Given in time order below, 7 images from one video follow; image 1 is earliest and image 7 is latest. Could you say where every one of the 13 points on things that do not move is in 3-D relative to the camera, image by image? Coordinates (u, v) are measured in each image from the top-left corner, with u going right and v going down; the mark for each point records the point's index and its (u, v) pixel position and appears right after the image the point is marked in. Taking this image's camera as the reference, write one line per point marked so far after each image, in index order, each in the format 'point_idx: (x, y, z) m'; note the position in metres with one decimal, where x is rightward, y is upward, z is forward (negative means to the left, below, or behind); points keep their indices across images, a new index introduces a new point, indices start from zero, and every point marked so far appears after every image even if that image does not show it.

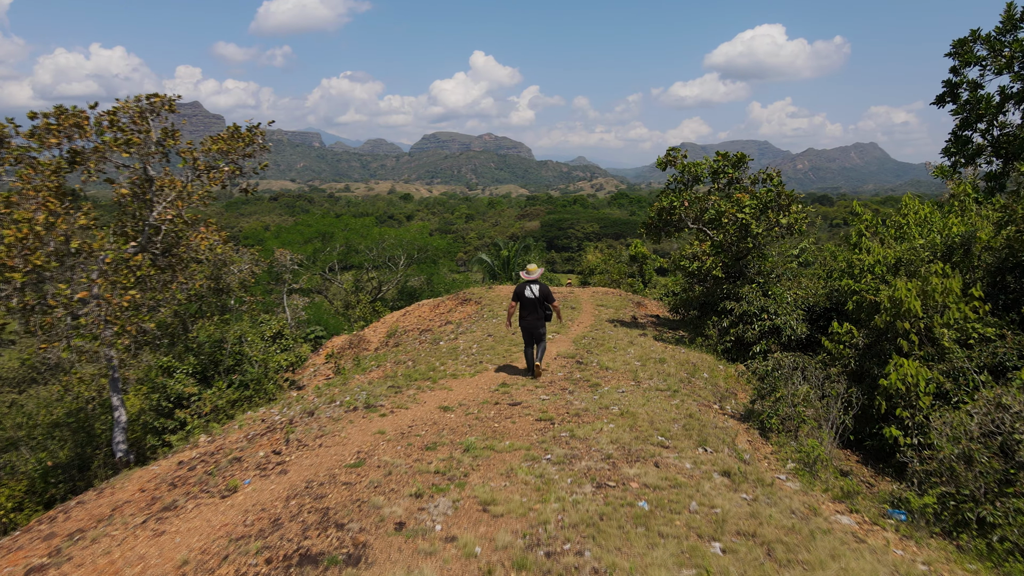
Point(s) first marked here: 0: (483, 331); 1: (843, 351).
0: (-0.4, -0.6, +9.5) m
1: (+2.9, -0.6, +6.5) m
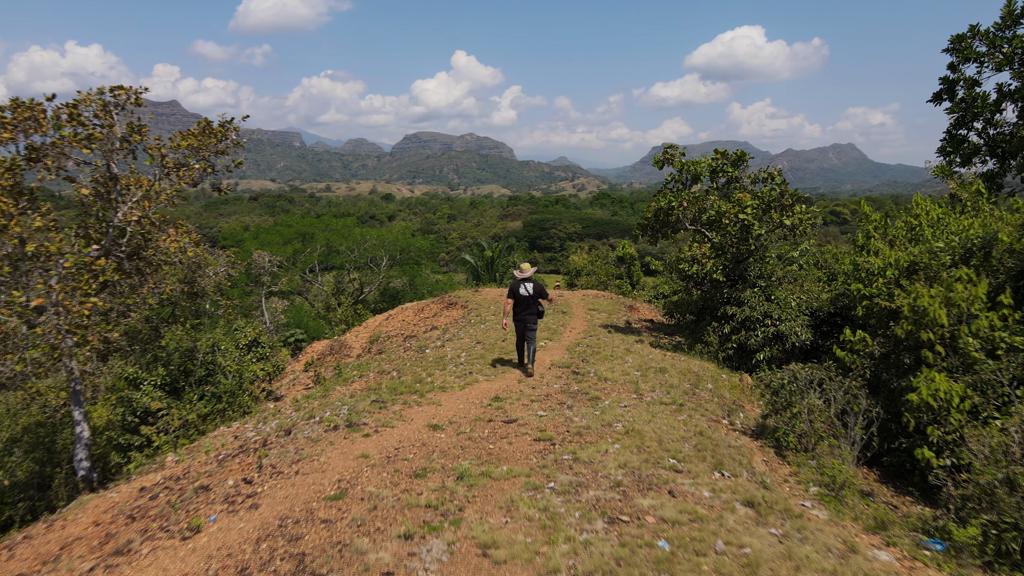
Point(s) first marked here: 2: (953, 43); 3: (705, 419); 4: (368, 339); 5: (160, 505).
0: (-0.5, -0.6, +9.1) m
1: (+2.8, -0.6, +6.1) m
2: (+7.1, +4.0, +12.0) m
3: (+1.4, -1.0, +5.5) m
4: (-2.4, -0.9, +12.2) m
5: (-2.1, -1.3, +4.4) m
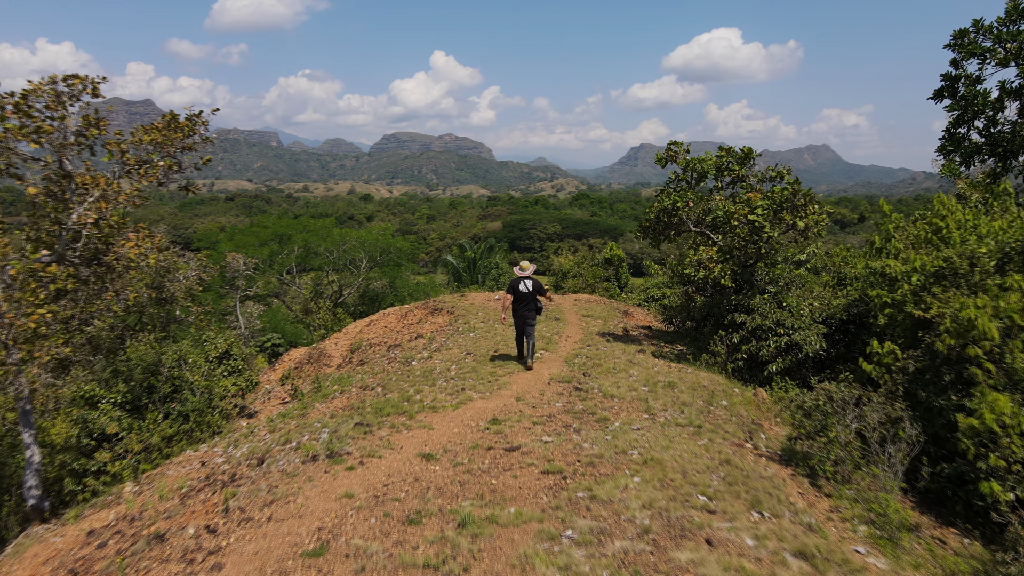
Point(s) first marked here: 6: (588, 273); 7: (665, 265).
0: (-0.6, -0.7, +8.5) m
1: (+2.8, -0.7, +5.6) m
2: (+6.9, +3.9, +11.6) m
3: (+1.4, -1.0, +4.9) m
4: (-2.5, -0.9, +11.5) m
5: (-2.1, -1.4, +3.8) m
6: (+2.0, +0.4, +19.5) m
7: (+1.9, +0.3, +9.1) m
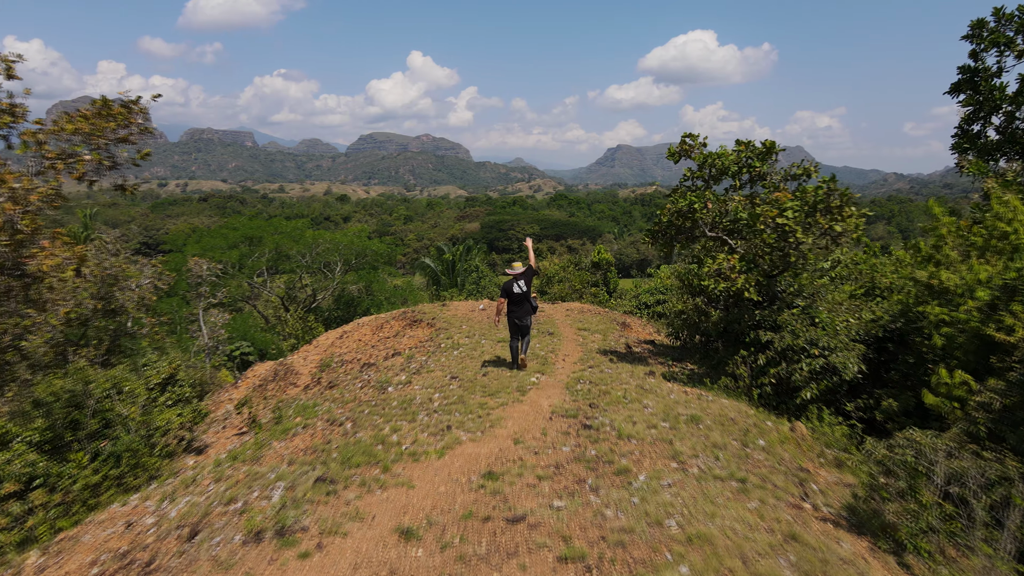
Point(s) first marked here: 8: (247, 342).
0: (-0.7, -0.8, +7.4) m
1: (+2.8, -0.8, +4.6) m
2: (+6.7, +3.8, +10.8) m
3: (+1.4, -1.2, +3.9) m
4: (-2.7, -1.1, +10.4) m
5: (-2.0, -1.5, +2.7) m
6: (+1.6, +0.3, +18.6) m
7: (+1.8, +0.1, +8.1) m
8: (-7.0, -1.4, +19.6) m
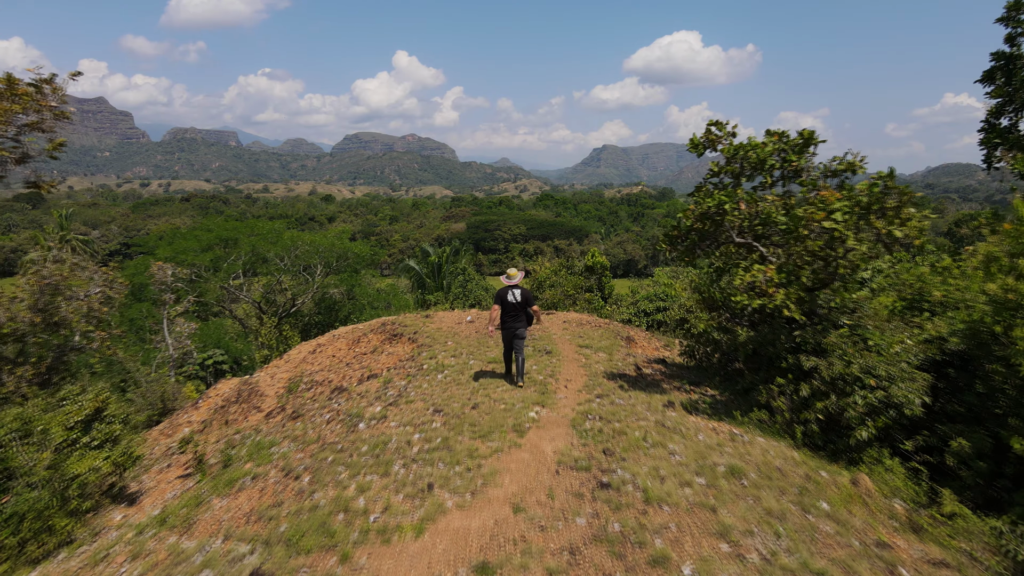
0: (-0.7, -0.9, +6.3) m
1: (+2.8, -0.9, +3.6) m
2: (+6.6, +3.7, +9.8) m
3: (+1.5, -1.3, +2.9) m
4: (-2.8, -1.2, +9.3) m
5: (-2.0, -1.6, +1.6) m
6: (+1.3, +0.1, +17.5) m
7: (+1.7, 0.0, +7.1) m
8: (-7.3, -1.6, +18.4) m
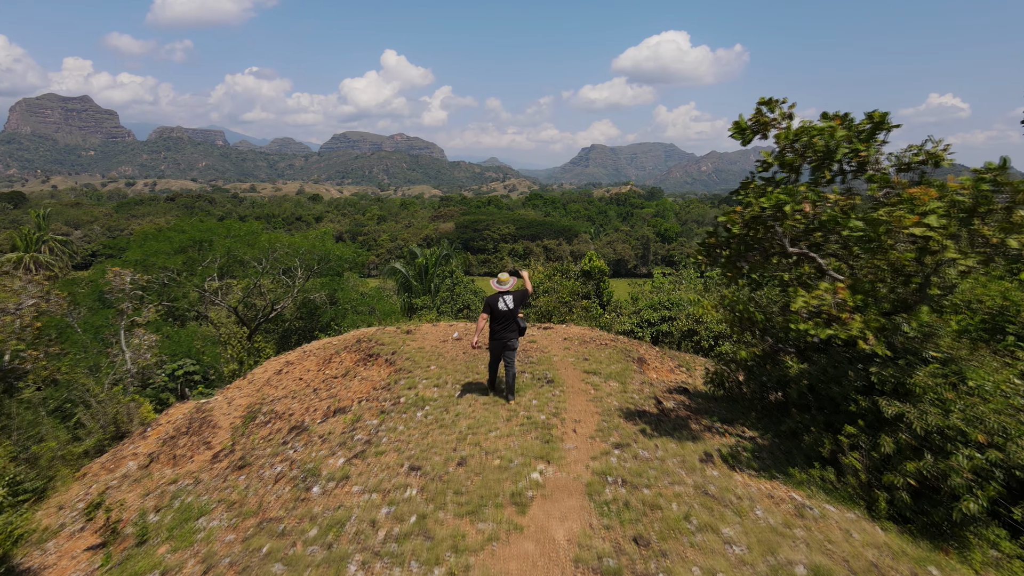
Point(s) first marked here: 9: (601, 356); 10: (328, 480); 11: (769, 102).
0: (-0.8, -1.1, +5.0) m
1: (+2.8, -1.1, +2.4) m
2: (+6.5, +3.6, +8.7) m
3: (+1.5, -1.4, +1.6) m
4: (-2.9, -1.4, +8.0) m
5: (-1.9, -1.8, +0.3) m
6: (+1.1, 0.0, +16.3) m
7: (+1.7, -0.1, +5.8) m
8: (-7.5, -1.7, +17.0) m
9: (+0.9, -0.7, +7.7) m
10: (-1.1, -1.2, +4.6) m
11: (+1.6, +1.1, +4.6) m
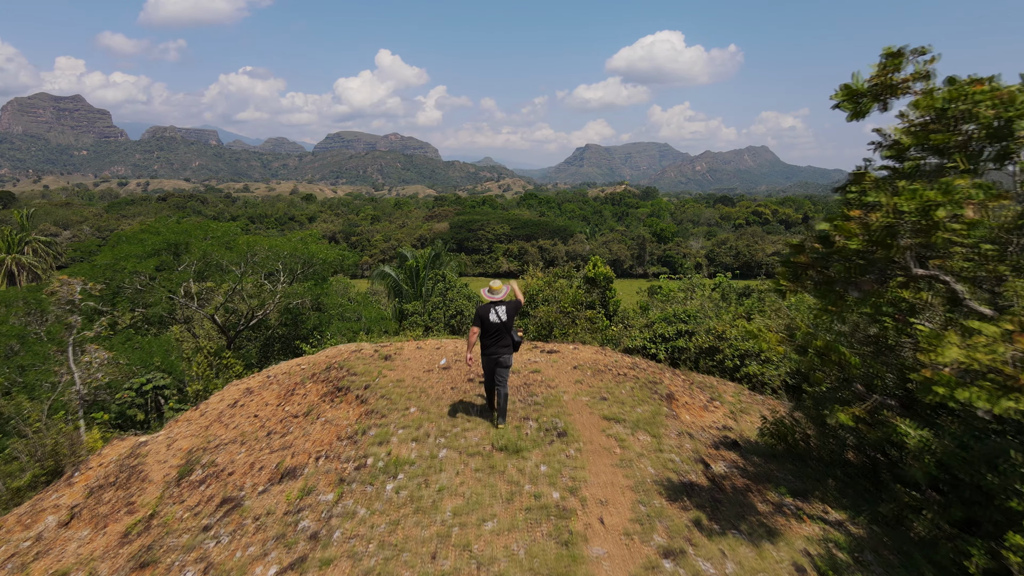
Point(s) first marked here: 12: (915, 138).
0: (-0.7, -1.3, +3.5) m
1: (+2.9, -1.2, +0.9) m
2: (+6.5, +3.4, +7.2) m
3: (+1.5, -1.6, +0.2) m
4: (-2.9, -1.5, +6.5) m
5: (-1.9, -2.0, -1.2) m
6: (+1.1, -0.2, +14.8) m
7: (+1.7, -0.3, +4.3) m
8: (-7.6, -1.9, +15.5) m
9: (+0.9, -0.9, +6.2) m
10: (-1.1, -1.4, +3.1) m
11: (+1.6, +1.0, +3.1) m
12: (+1.7, +0.7, +3.6) m
